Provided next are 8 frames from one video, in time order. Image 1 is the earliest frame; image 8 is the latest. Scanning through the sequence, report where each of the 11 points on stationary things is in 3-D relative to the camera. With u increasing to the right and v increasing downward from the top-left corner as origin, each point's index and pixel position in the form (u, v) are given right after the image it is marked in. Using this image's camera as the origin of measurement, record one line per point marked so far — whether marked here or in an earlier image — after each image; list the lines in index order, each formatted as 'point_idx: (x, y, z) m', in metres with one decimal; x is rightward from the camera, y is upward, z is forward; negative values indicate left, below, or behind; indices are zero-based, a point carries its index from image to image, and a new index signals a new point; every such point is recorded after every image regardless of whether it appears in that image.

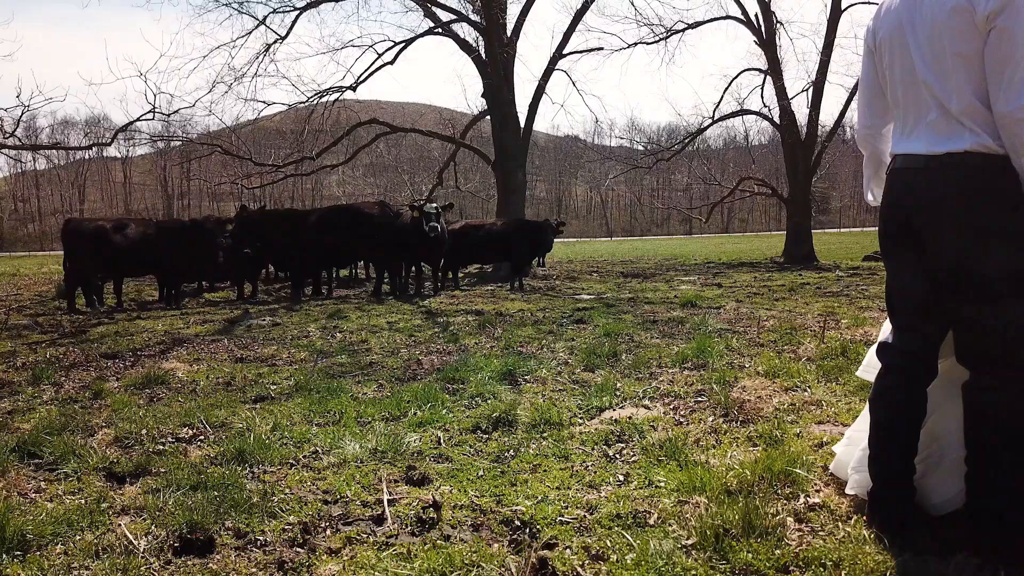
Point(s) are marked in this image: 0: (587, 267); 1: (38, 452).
0: (+1.7, +0.5, +18.4) m
1: (-1.5, -0.5, +2.6) m
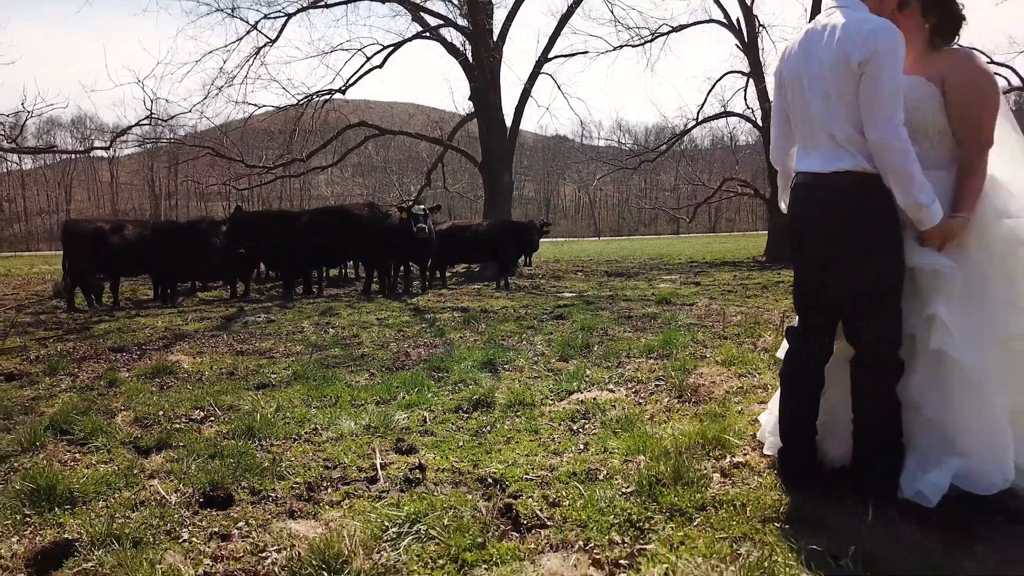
0: (+1.4, +0.5, +18.8) m
1: (-1.6, -0.5, +3.0) m
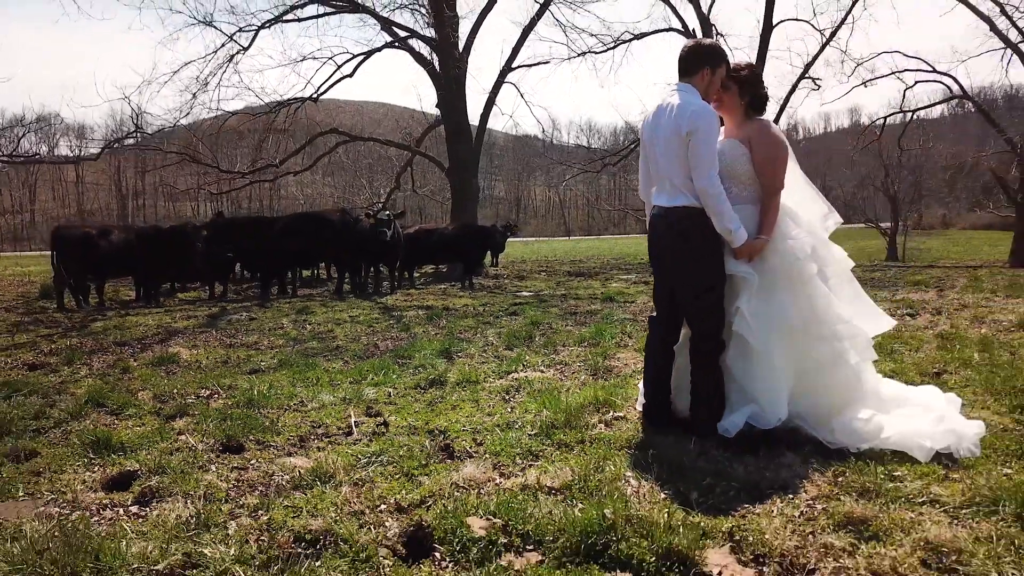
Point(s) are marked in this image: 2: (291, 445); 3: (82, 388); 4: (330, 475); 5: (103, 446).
0: (+0.6, +0.5, +19.6) m
1: (-1.8, -0.5, +3.7) m
2: (-0.8, -0.6, +3.0) m
3: (-2.2, -0.5, +4.2) m
4: (-0.5, -0.6, +2.5) m
5: (-1.4, -0.6, +3.0) m
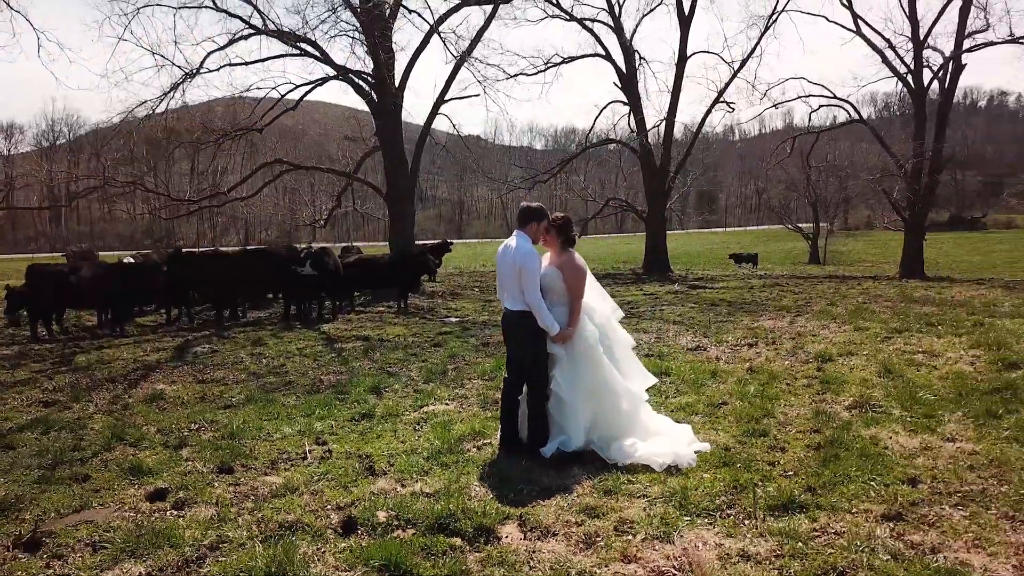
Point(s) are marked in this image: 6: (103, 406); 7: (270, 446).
0: (-1.0, +0.2, +21.1) m
1: (-2.4, -0.9, +5.1) m
2: (-1.3, -1.0, +4.4) m
3: (-2.8, -0.9, +5.5) m
4: (-1.0, -0.9, +3.9) m
5: (-2.0, -1.0, +4.4) m
6: (-3.0, -0.9, +6.0) m
7: (-1.4, -0.9, +4.8) m
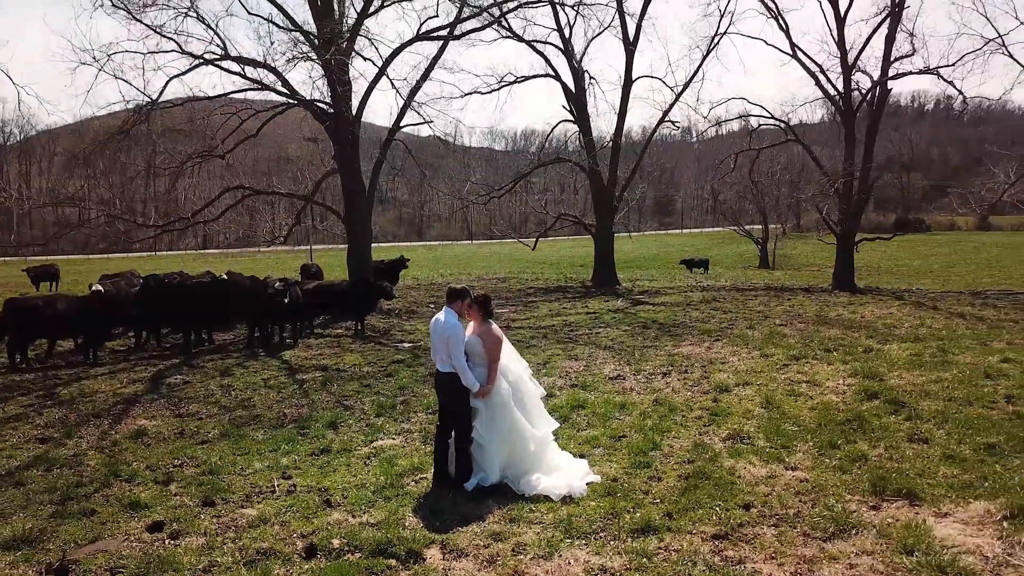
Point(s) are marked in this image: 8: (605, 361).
0: (-2.3, -0.3, +22.0) m
1: (-2.9, -1.4, +6.0) m
2: (-1.8, -1.4, +5.4) m
3: (-3.3, -1.3, +6.4) m
4: (-1.5, -1.4, +4.9) m
5: (-2.4, -1.4, +5.3) m
6: (-3.5, -1.3, +6.9) m
7: (-1.9, -1.4, +5.8) m
8: (+1.2, -0.9, +10.3) m
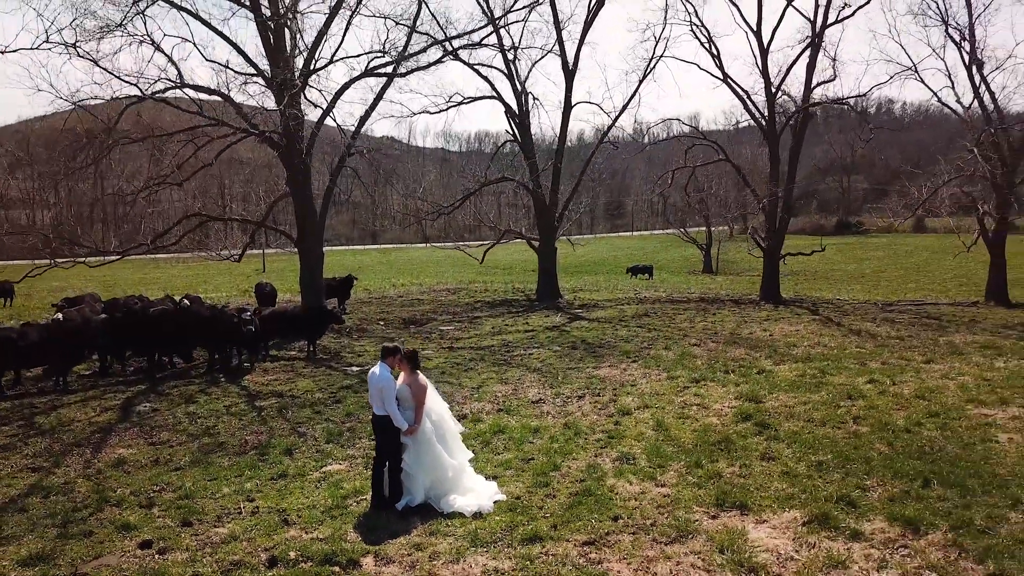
0: (-3.8, -0.7, +23.2) m
1: (-3.5, -1.8, +7.2) m
2: (-2.4, -1.9, +6.6) m
3: (-3.9, -1.8, +7.6) m
4: (-2.1, -1.9, +6.1) m
5: (-3.0, -1.9, +6.5) m
6: (-4.2, -1.8, +8.1) m
7: (-2.5, -1.8, +7.0) m
8: (+0.3, -1.4, +11.7) m
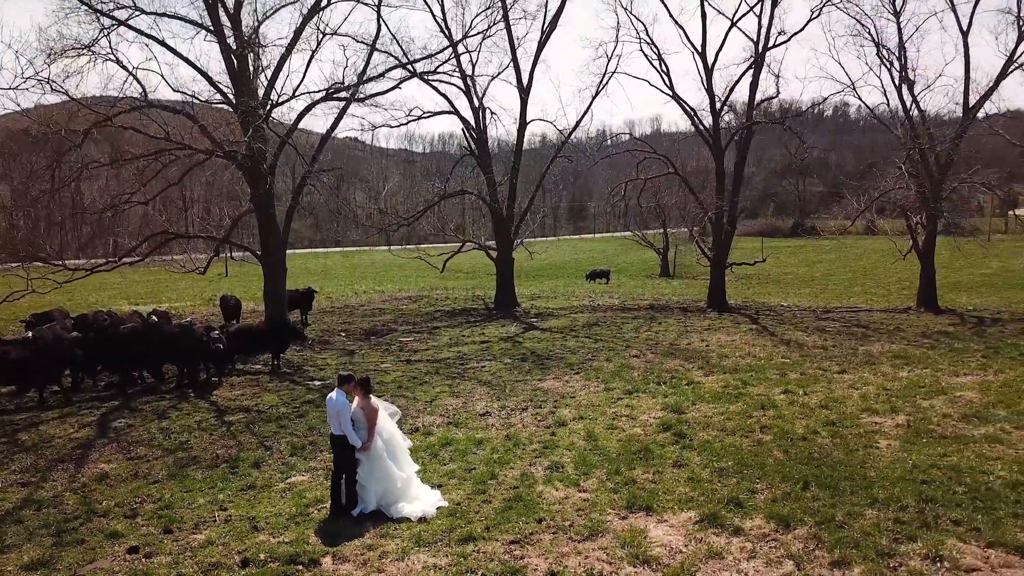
0: (-5.0, -1.1, +24.1) m
1: (-4.1, -2.2, +8.1) m
2: (-3.0, -2.2, +7.6) m
3: (-4.5, -2.2, +8.4) m
4: (-2.6, -2.2, +7.1) m
5: (-3.6, -2.2, +7.4) m
6: (-4.8, -2.1, +8.9) m
7: (-3.1, -2.2, +7.9) m
8: (-0.5, -1.7, +12.8) m
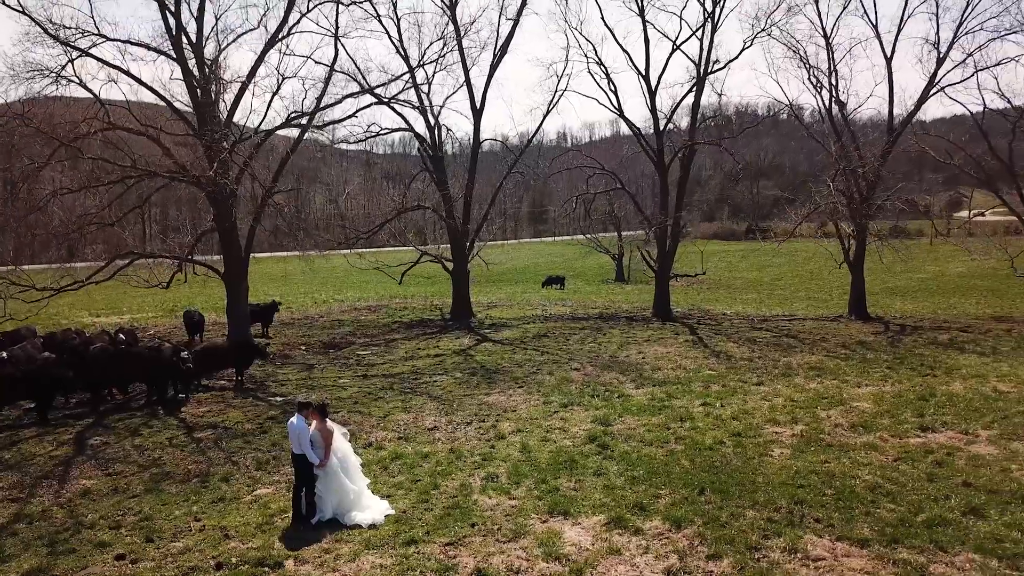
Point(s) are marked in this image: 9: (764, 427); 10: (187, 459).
0: (-6.5, -1.5, +25.1) m
1: (-4.8, -2.6, +9.1) m
2: (-3.6, -2.6, +8.7) m
3: (-5.2, -2.6, +9.5) m
4: (-3.2, -2.6, +8.2) m
5: (-4.2, -2.7, +8.5) m
6: (-5.6, -2.6, +10.0) m
7: (-3.8, -2.6, +9.0) m
8: (-1.4, -2.1, +14.0) m
9: (+3.8, -2.1, +12.2) m
10: (-4.6, -2.4, +11.6) m
